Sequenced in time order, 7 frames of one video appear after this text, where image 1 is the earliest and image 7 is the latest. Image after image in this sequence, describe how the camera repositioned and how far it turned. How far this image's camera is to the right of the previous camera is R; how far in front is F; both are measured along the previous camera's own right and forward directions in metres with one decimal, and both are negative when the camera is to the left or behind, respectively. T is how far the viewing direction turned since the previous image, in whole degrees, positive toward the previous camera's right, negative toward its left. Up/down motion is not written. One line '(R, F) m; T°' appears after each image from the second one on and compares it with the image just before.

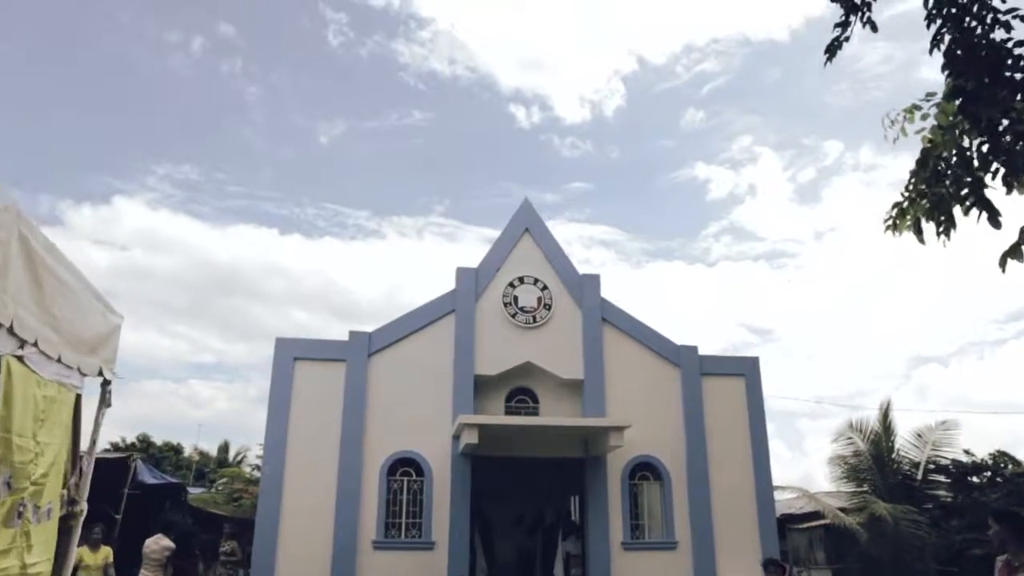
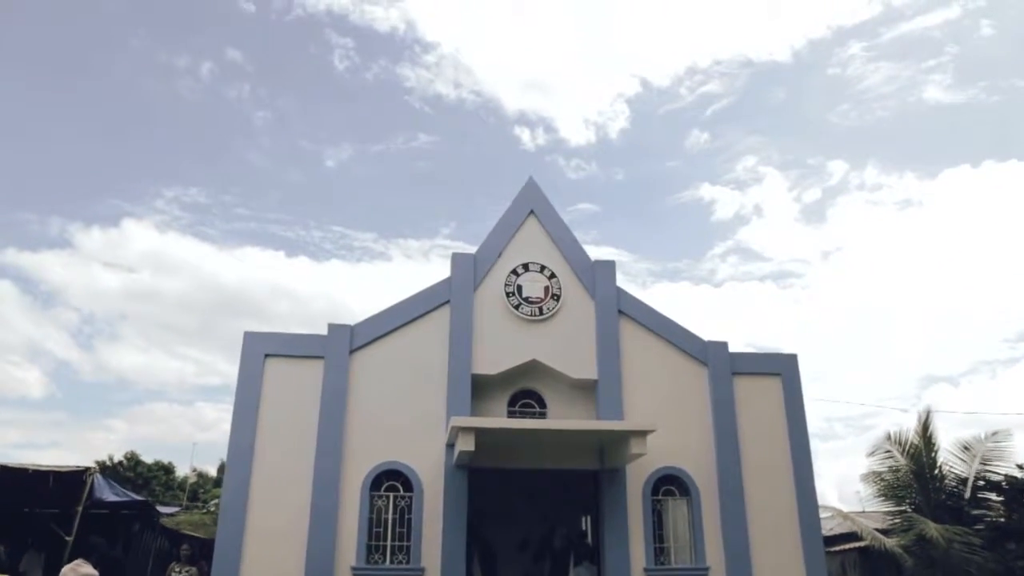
(+0.1, +2.1) m; 0°
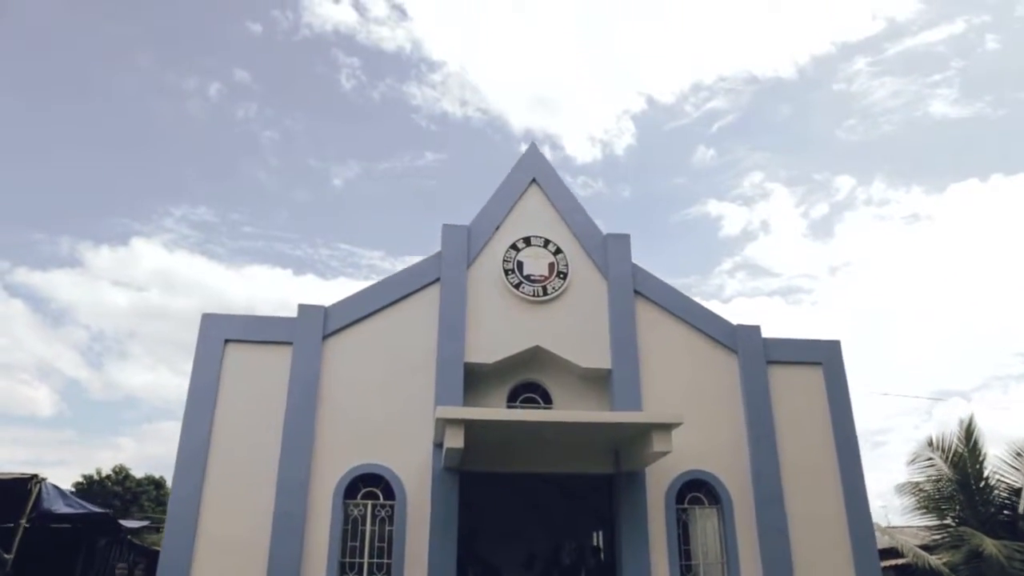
(+0.1, +2.0) m; 0°
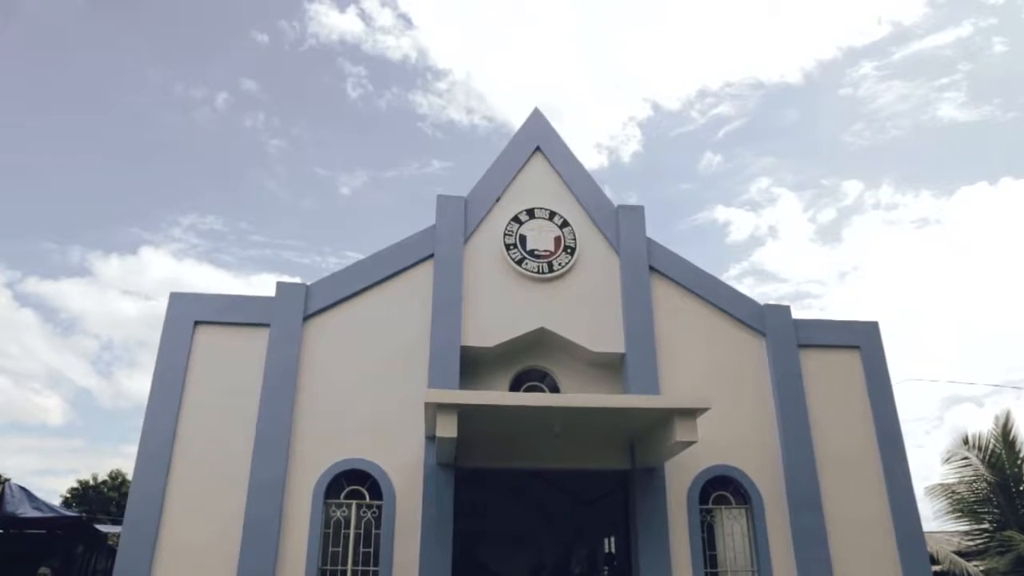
(+0.1, +1.3) m; -1°
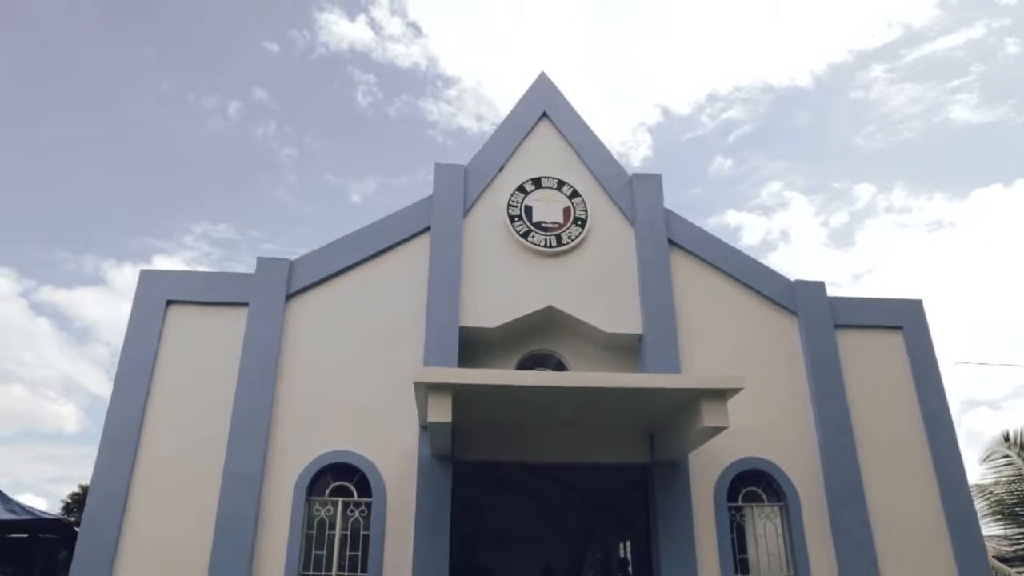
(+0.1, +1.1) m; -1°
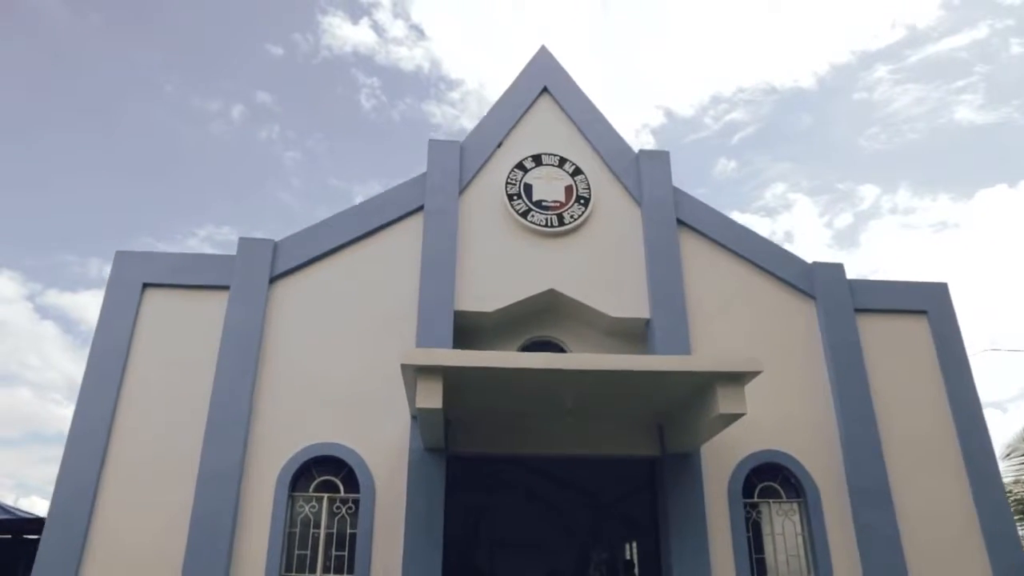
(+0.1, +0.6) m; 0°
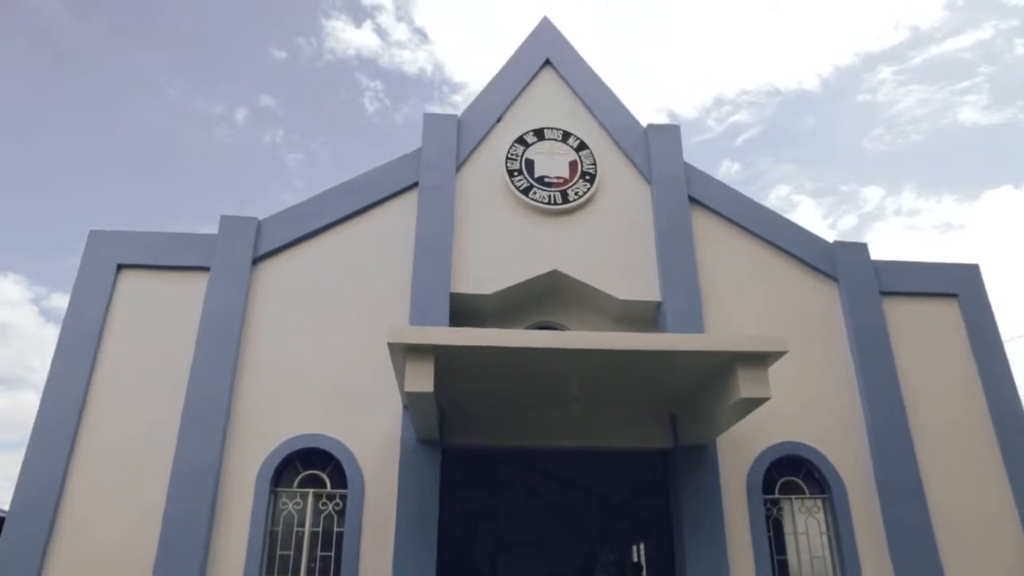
(0.0, +0.6) m; 0°
